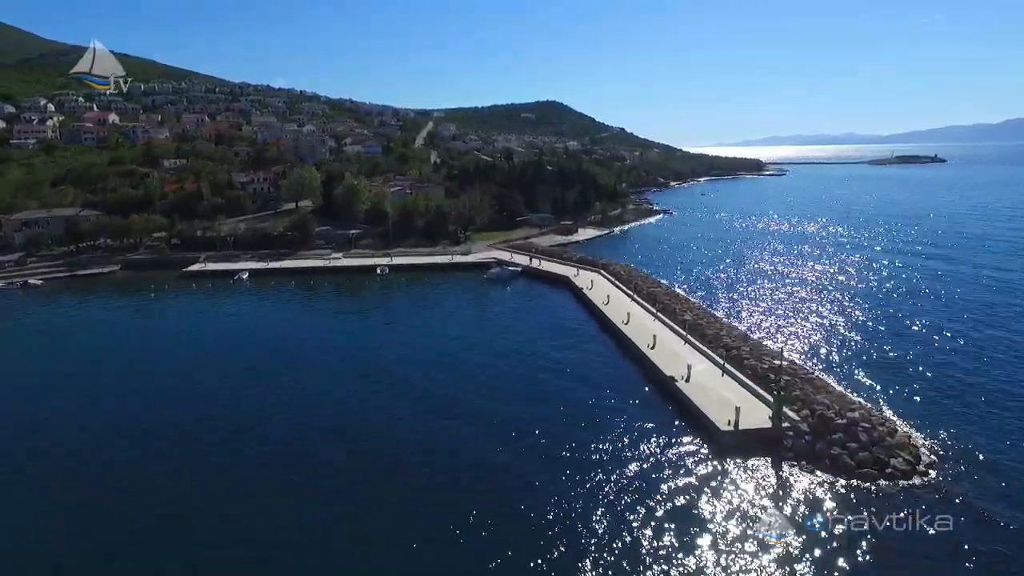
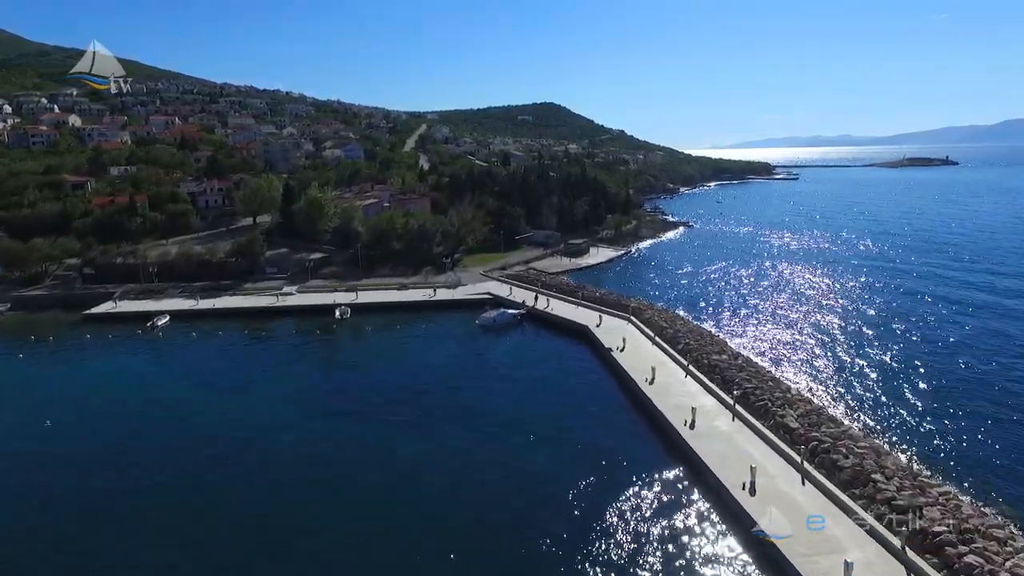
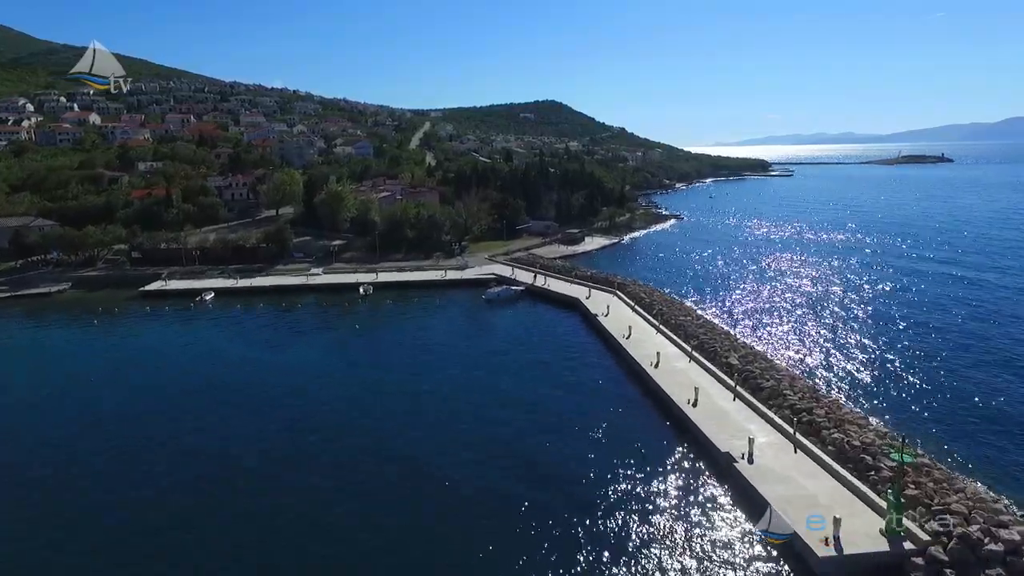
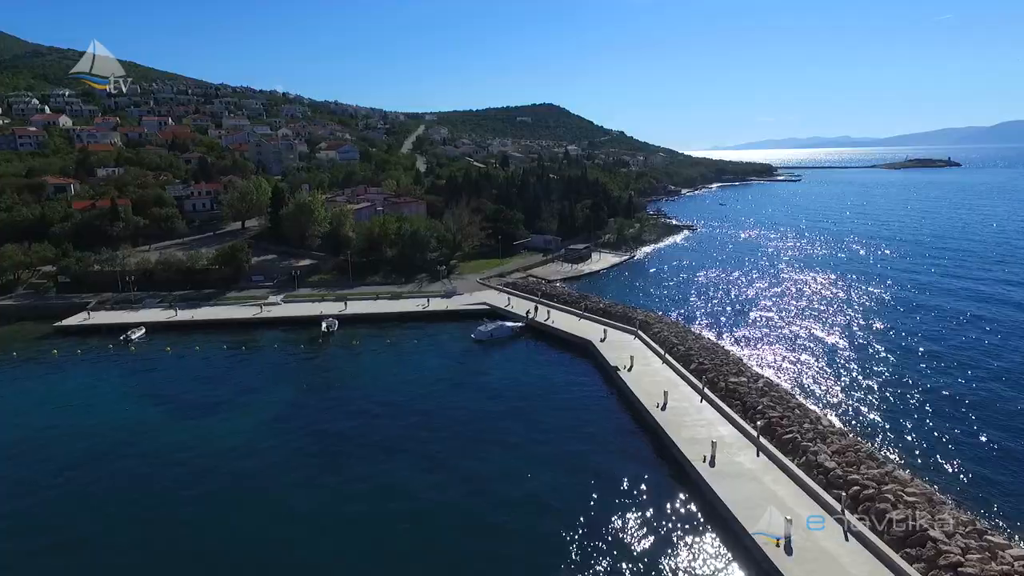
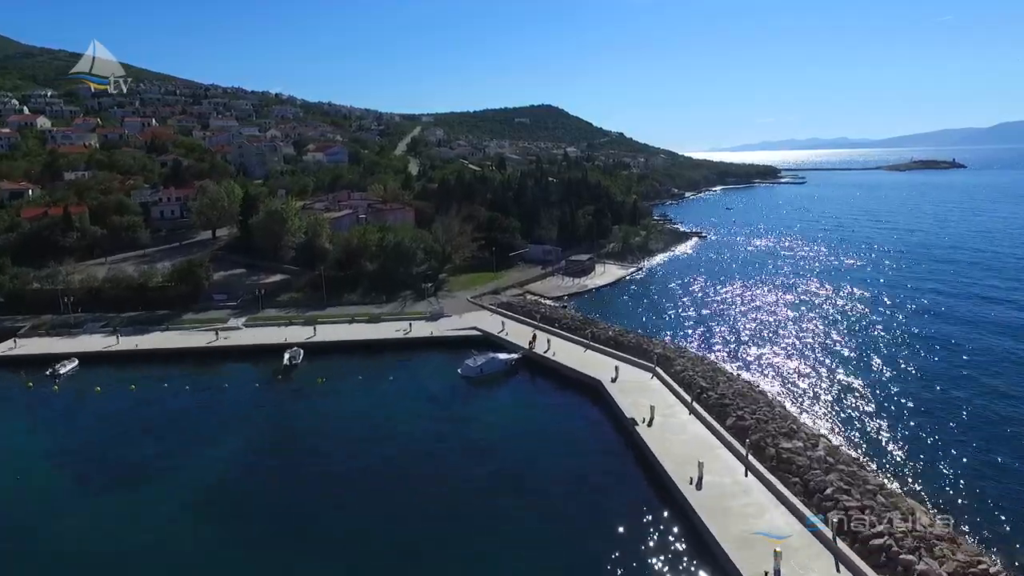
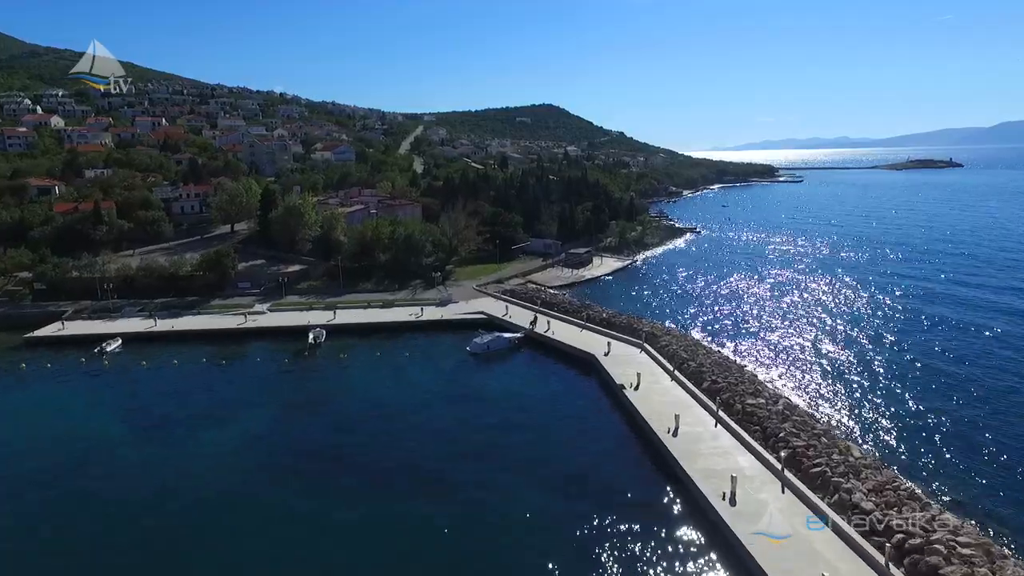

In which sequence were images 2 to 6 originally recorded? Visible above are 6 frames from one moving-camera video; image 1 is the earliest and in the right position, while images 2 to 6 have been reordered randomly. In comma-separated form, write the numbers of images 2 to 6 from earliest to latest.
3, 2, 4, 6, 5
